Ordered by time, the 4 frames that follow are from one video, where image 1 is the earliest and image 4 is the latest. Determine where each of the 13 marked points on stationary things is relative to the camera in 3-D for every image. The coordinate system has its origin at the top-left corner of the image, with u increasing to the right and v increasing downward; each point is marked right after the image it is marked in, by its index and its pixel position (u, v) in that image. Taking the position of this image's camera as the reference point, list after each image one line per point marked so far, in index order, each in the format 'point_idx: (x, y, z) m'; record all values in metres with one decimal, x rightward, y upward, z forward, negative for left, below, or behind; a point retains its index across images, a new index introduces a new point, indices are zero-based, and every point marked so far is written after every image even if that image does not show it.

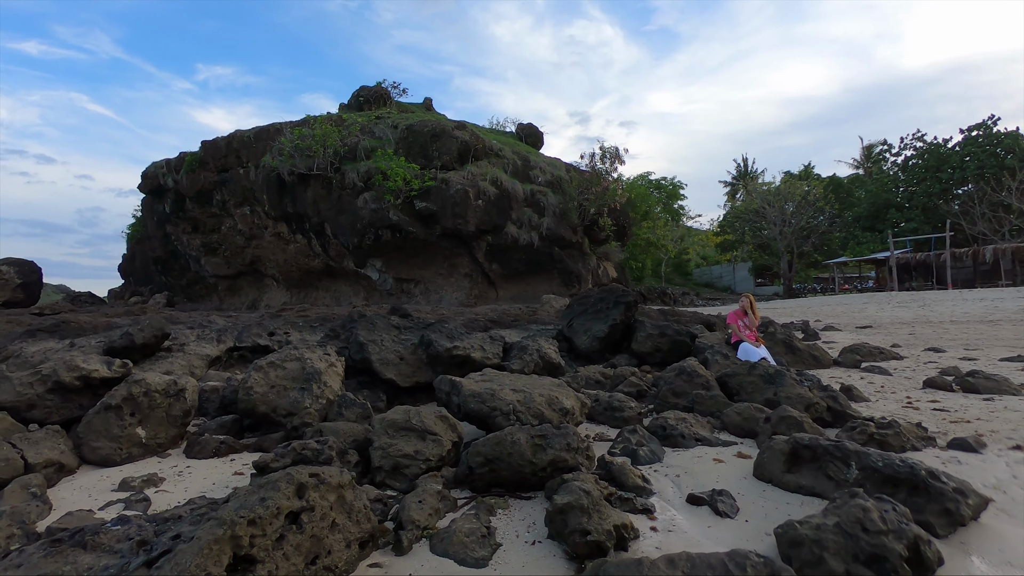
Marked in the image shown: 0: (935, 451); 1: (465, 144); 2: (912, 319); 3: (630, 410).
0: (+3.9, -1.5, +5.0) m
1: (-1.7, +5.0, +18.7) m
2: (+12.5, -1.0, +16.7) m
3: (+1.4, -1.4, +6.3) m
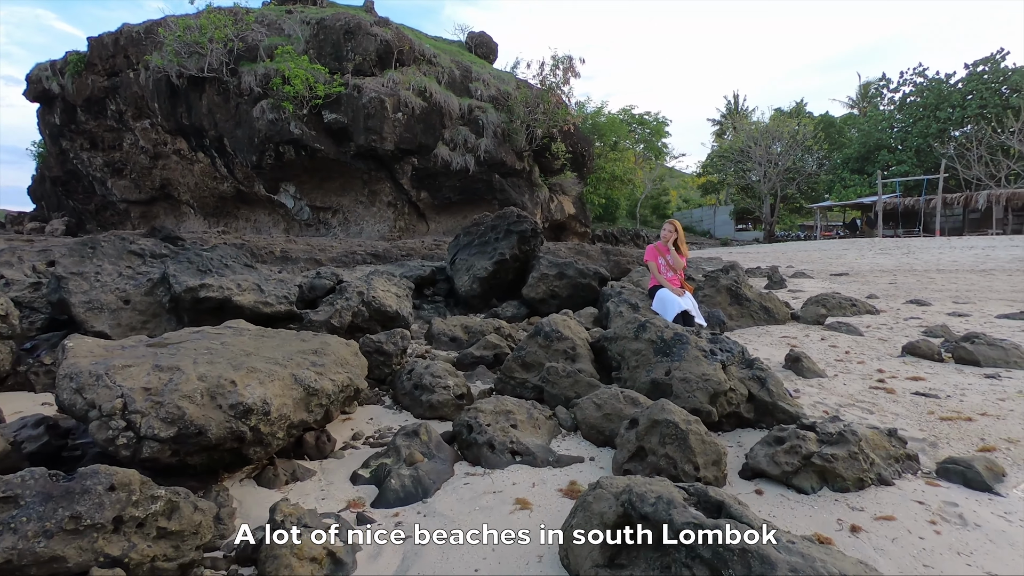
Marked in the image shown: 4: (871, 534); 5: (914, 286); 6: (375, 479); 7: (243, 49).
0: (+2.1, -1.1, +2.8) m
1: (-3.7, +7.1, +15.6) m
2: (+10.4, +0.6, +14.6) m
3: (-0.5, -0.8, +4.0) m
4: (+1.6, -1.1, +2.5) m
5: (+8.6, 0.0, +11.4) m
6: (-0.7, -1.0, +2.9) m
7: (-7.9, +7.1, +15.9) m
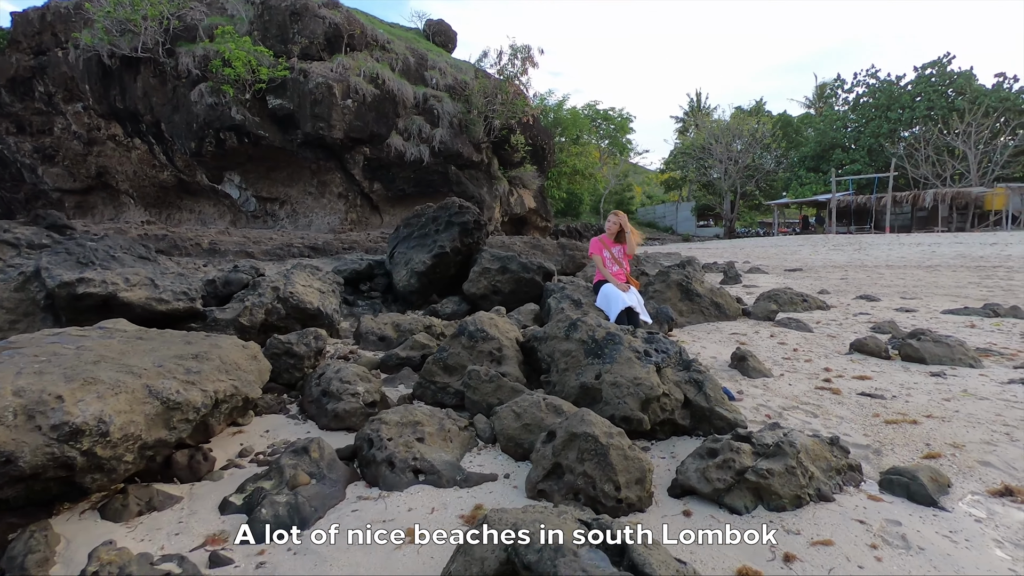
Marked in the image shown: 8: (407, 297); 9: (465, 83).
0: (+1.6, -1.0, +2.5) m
1: (-4.9, +7.2, +14.9) m
2: (+9.2, +0.7, +14.8) m
3: (-1.1, -0.7, +3.5) m
4: (+1.2, -1.1, +2.2) m
5: (+7.5, +0.1, +11.5) m
6: (-1.2, -1.0, +2.5) m
7: (-9.2, +7.2, +14.9) m
8: (-1.3, -0.1, +6.7) m
9: (-1.5, +6.5, +17.2) m
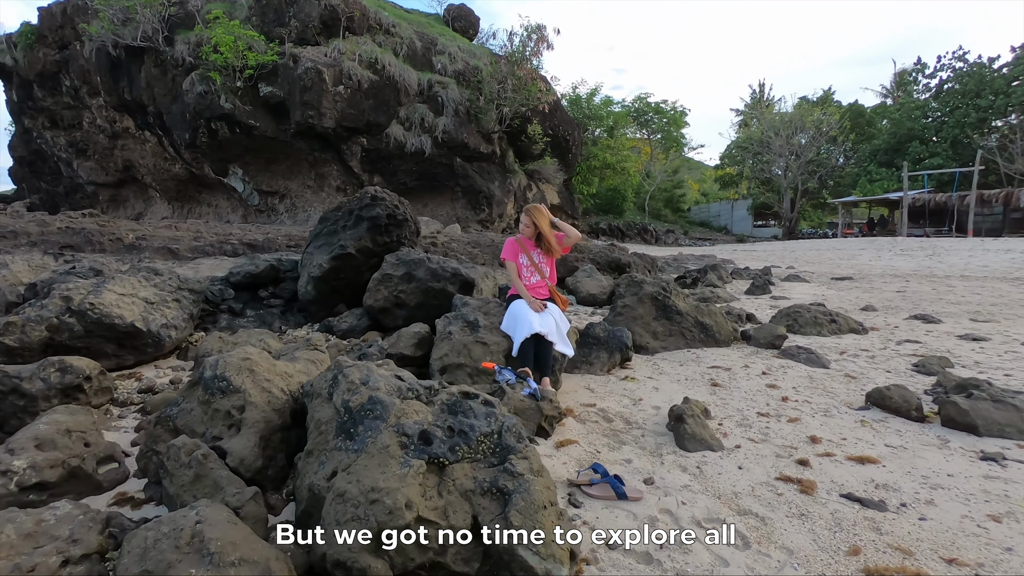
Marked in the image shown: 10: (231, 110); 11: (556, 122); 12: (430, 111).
0: (+0.3, -1.2, +1.1) m
1: (-4.6, +7.2, +14.0) m
2: (+9.2, +0.4, +12.4) m
3: (-2.2, -0.8, +2.3) m
4: (-0.1, -1.3, +0.7) m
5: (+7.2, -0.1, +9.3) m
6: (-2.5, -1.1, +1.3) m
7: (-8.9, +7.3, +14.5) m
8: (-2.1, -0.2, +5.6) m
9: (-1.1, +6.5, +15.9) m
10: (-7.0, +4.4, +13.5) m
11: (+1.5, +5.5, +17.8) m
12: (-2.2, +4.9, +14.9) m
